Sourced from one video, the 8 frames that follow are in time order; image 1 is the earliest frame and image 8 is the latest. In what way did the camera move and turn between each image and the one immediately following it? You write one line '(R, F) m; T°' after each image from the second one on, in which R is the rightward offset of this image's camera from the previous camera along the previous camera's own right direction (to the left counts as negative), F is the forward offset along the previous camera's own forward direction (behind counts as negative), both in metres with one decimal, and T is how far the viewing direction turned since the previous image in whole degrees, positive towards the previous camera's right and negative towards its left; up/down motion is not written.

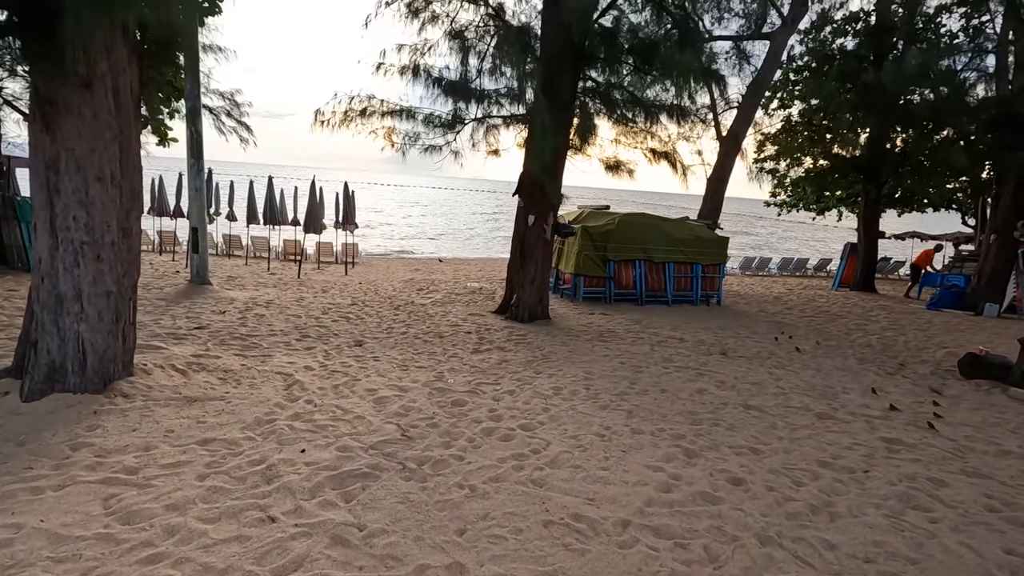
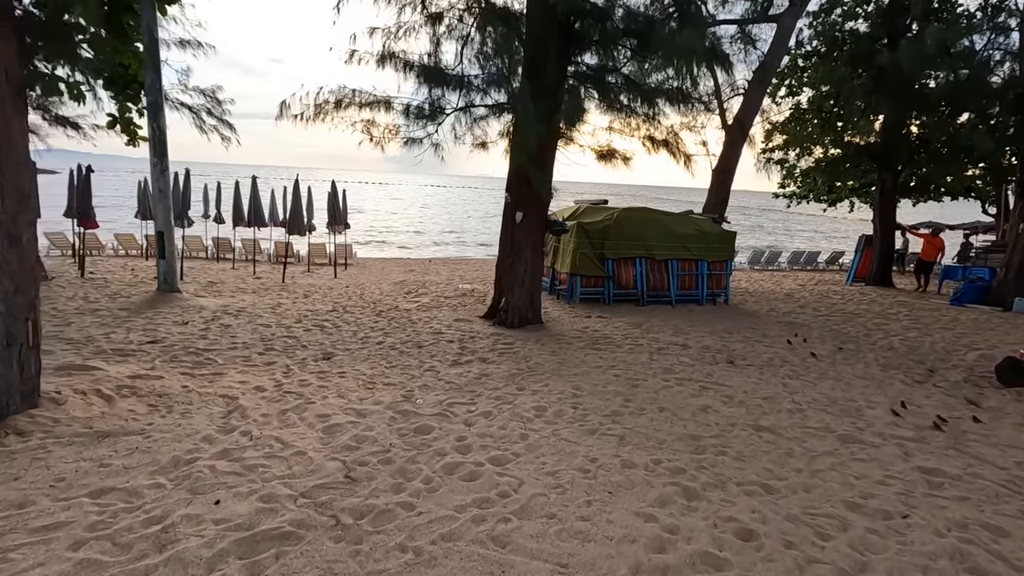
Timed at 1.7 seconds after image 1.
(+0.3, +0.7) m; -1°
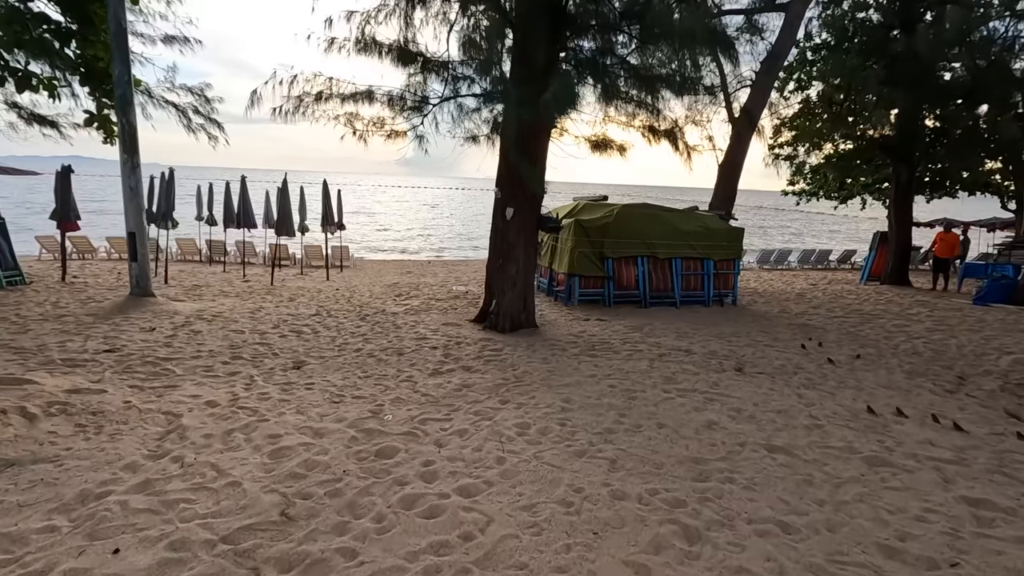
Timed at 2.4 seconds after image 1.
(+0.2, +0.5) m; -1°
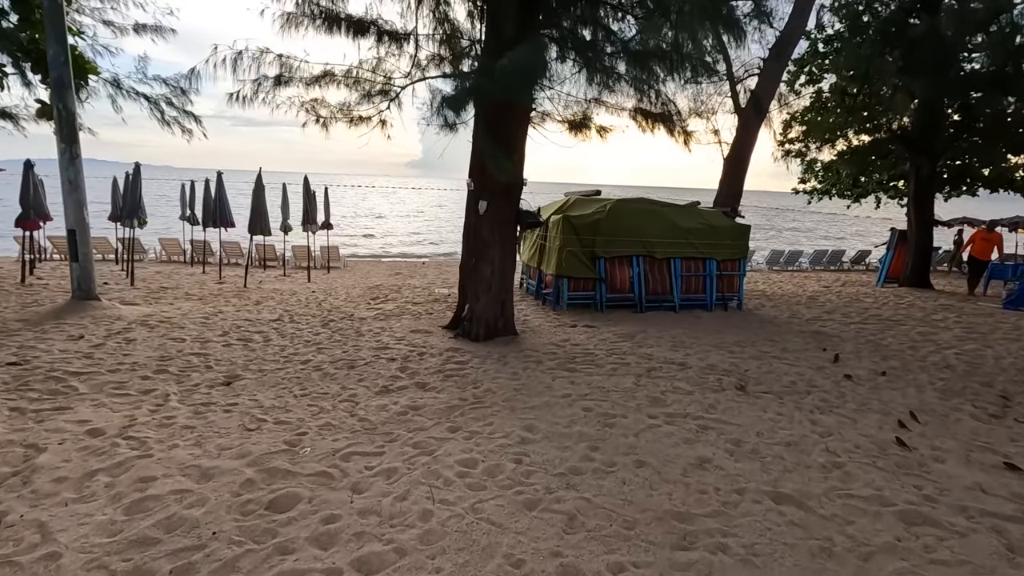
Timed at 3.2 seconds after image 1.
(+0.4, +0.8) m; -1°
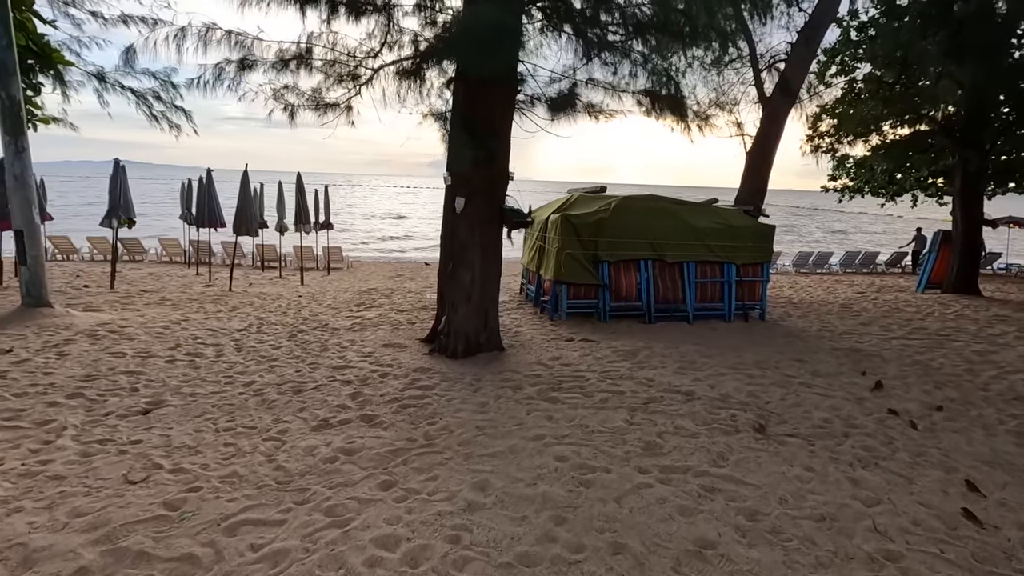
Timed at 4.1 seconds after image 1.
(+0.4, +0.9) m; -2°
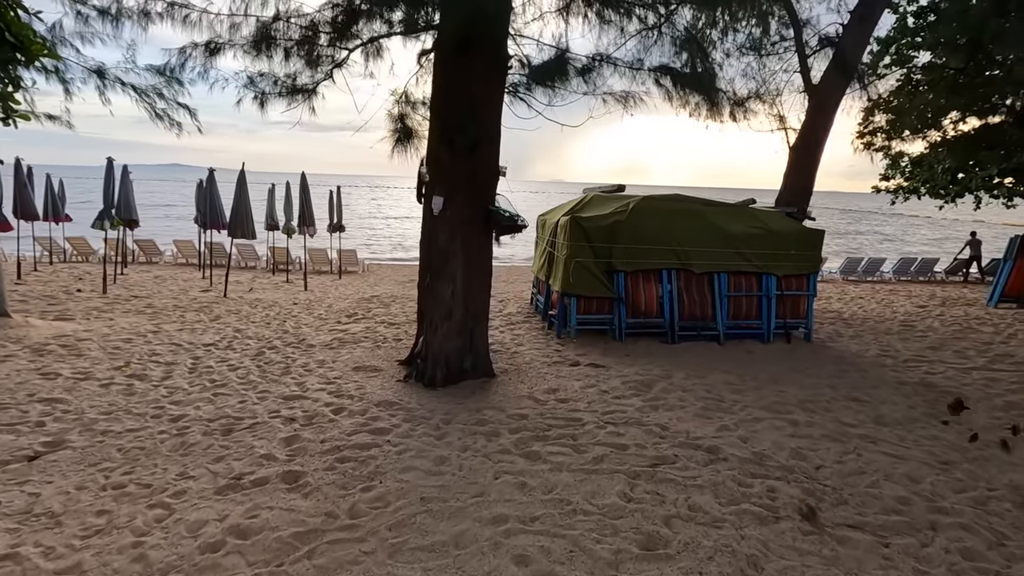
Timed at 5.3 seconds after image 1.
(+0.4, +0.9) m; -4°
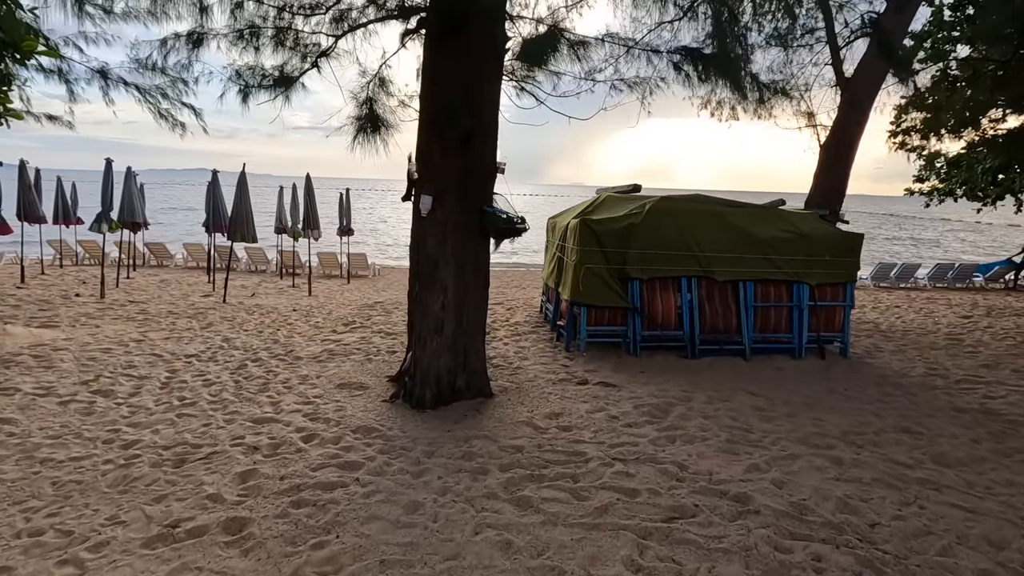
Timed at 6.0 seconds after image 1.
(+0.2, +0.5) m; -2°
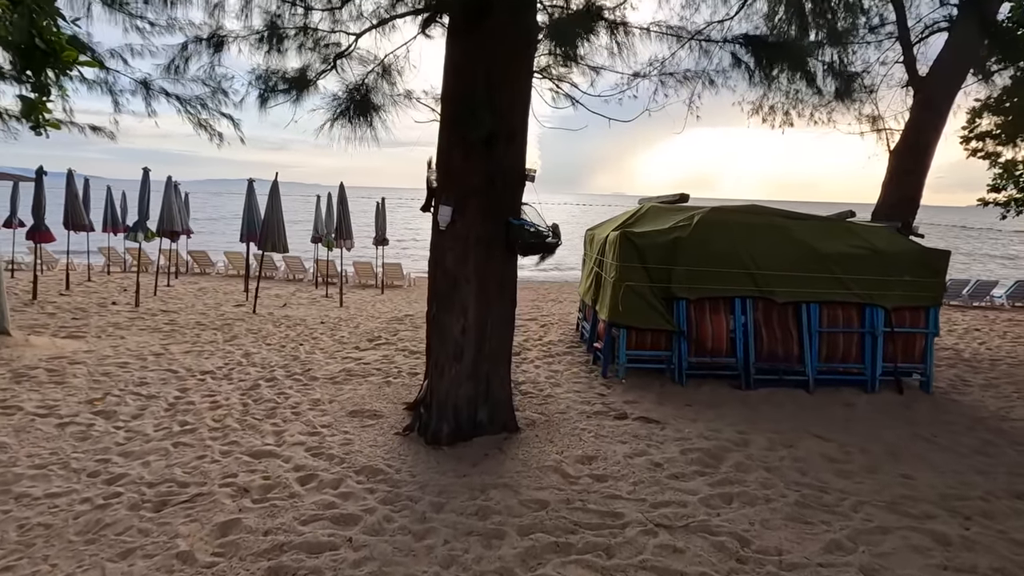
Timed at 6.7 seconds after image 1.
(+0.1, +0.5) m; -4°
